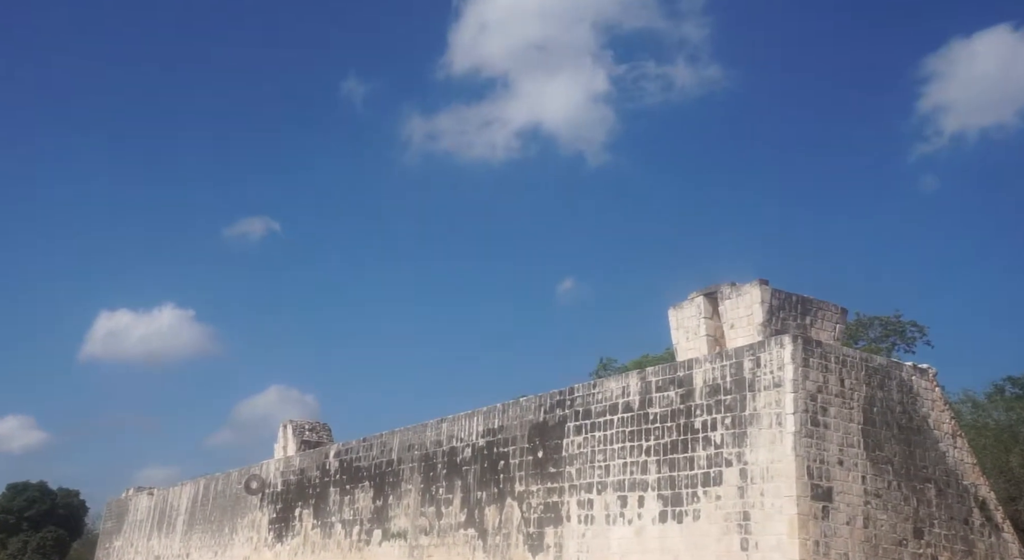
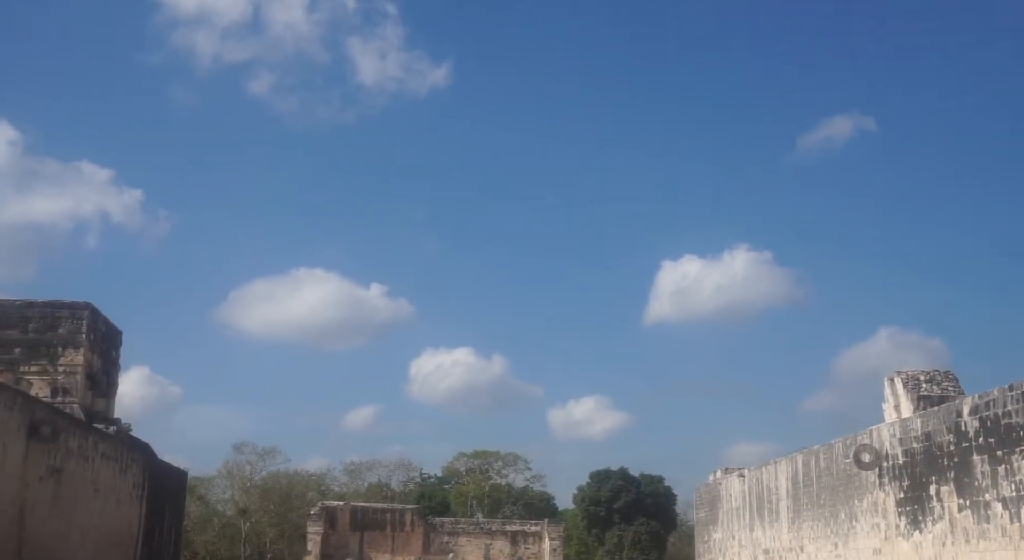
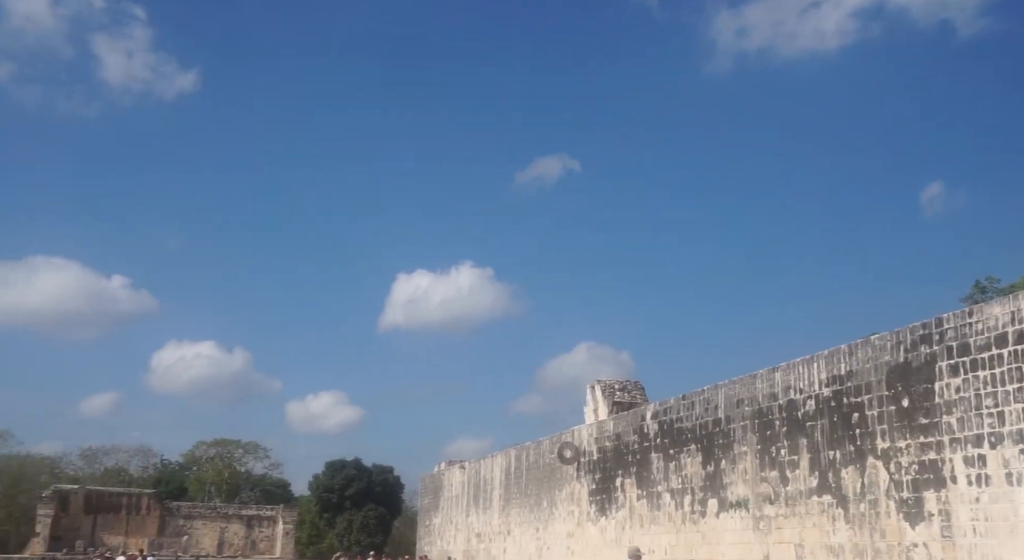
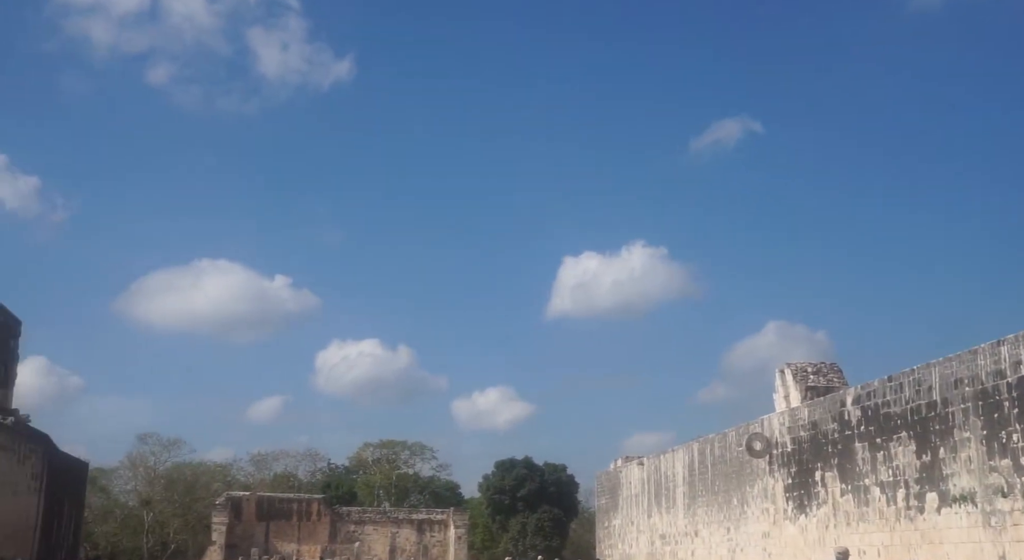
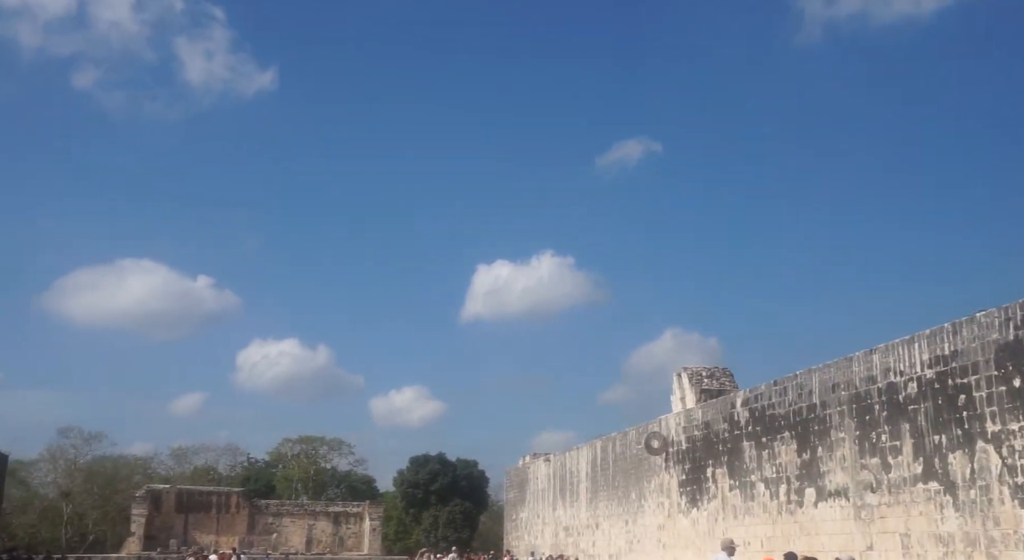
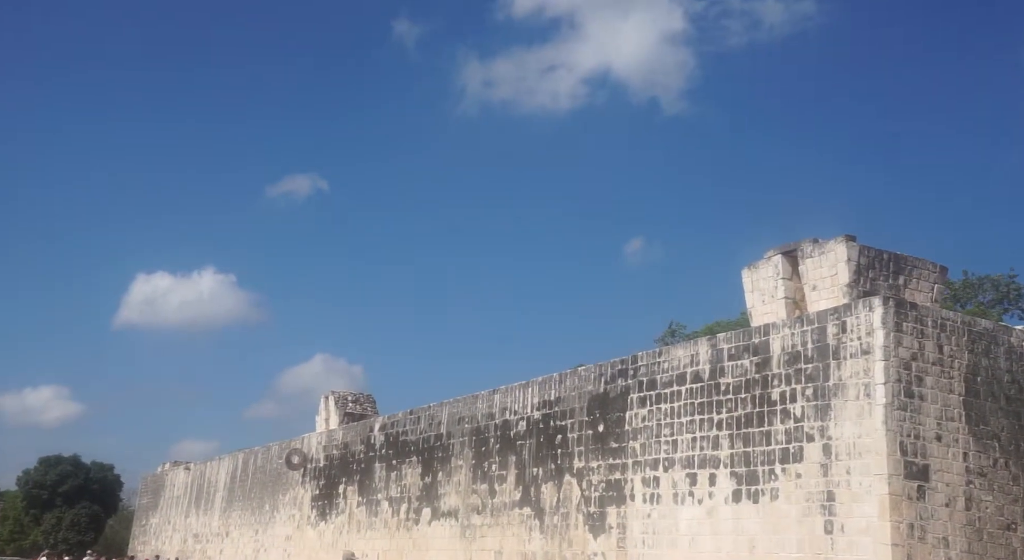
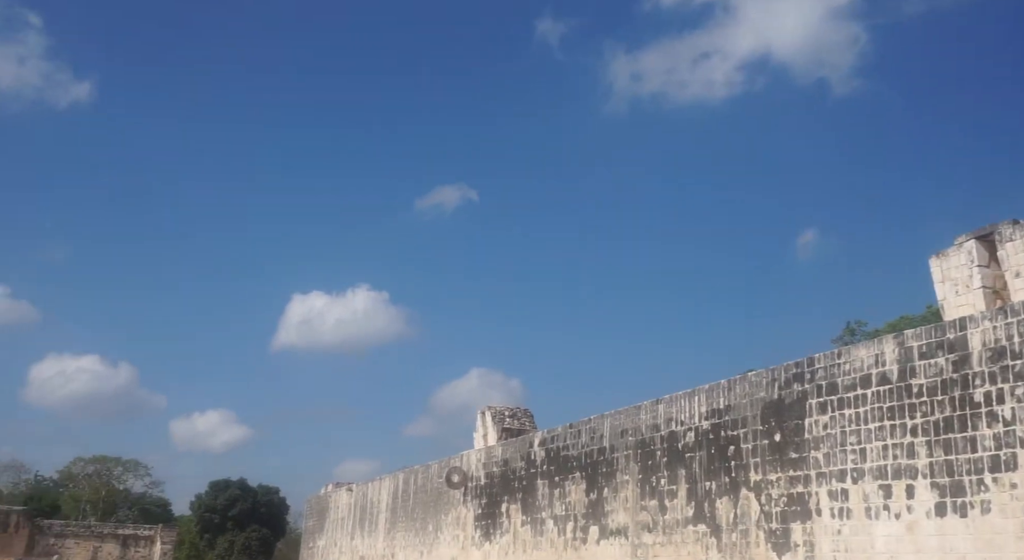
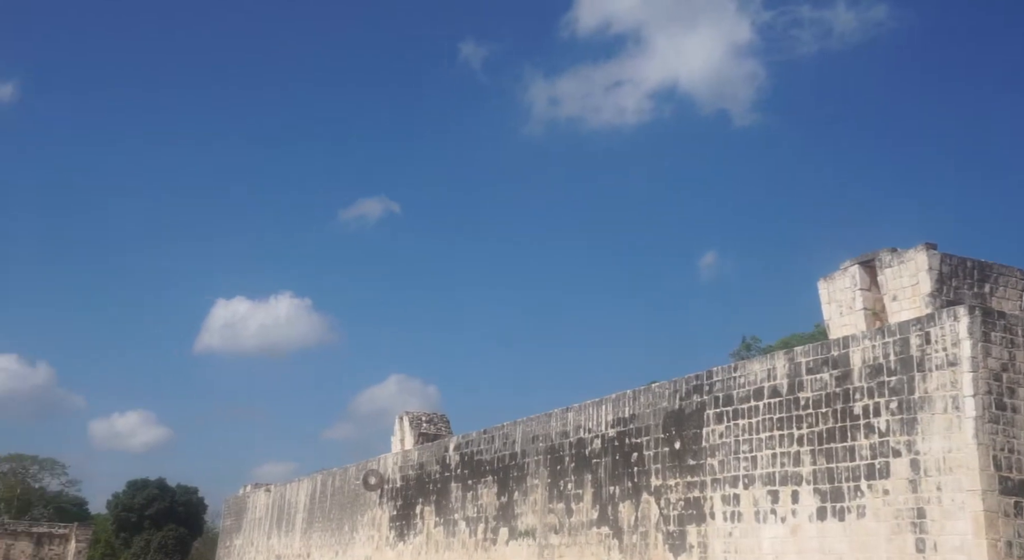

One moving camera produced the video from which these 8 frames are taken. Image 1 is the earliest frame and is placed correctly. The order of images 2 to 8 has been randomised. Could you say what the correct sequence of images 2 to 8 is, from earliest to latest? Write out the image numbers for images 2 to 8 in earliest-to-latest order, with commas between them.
6, 8, 7, 3, 5, 4, 2
